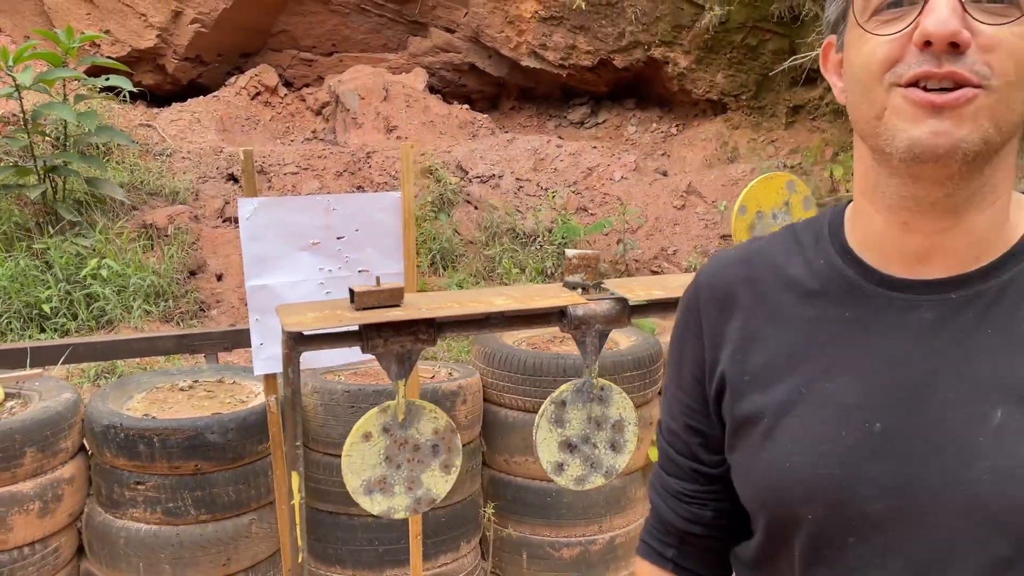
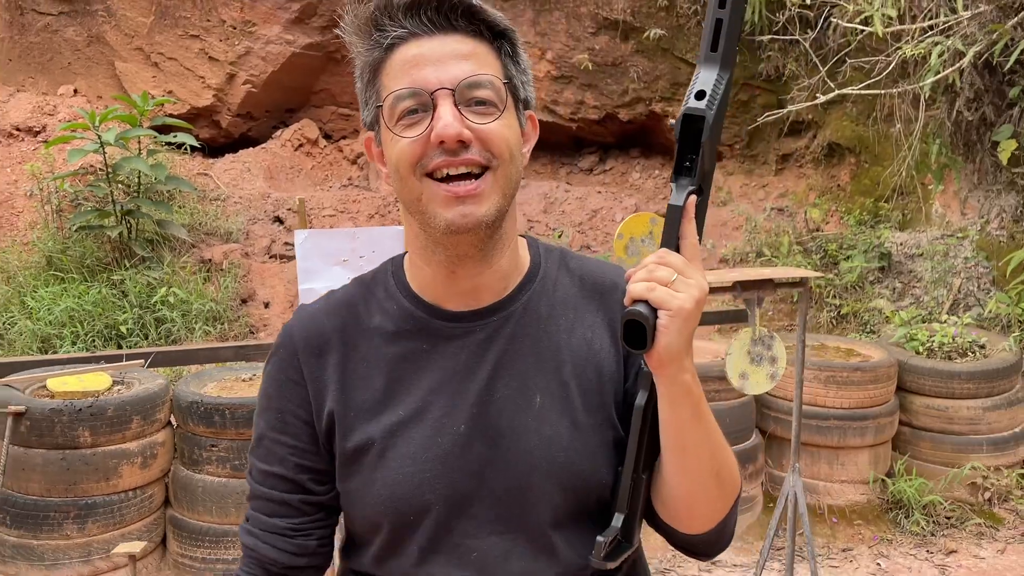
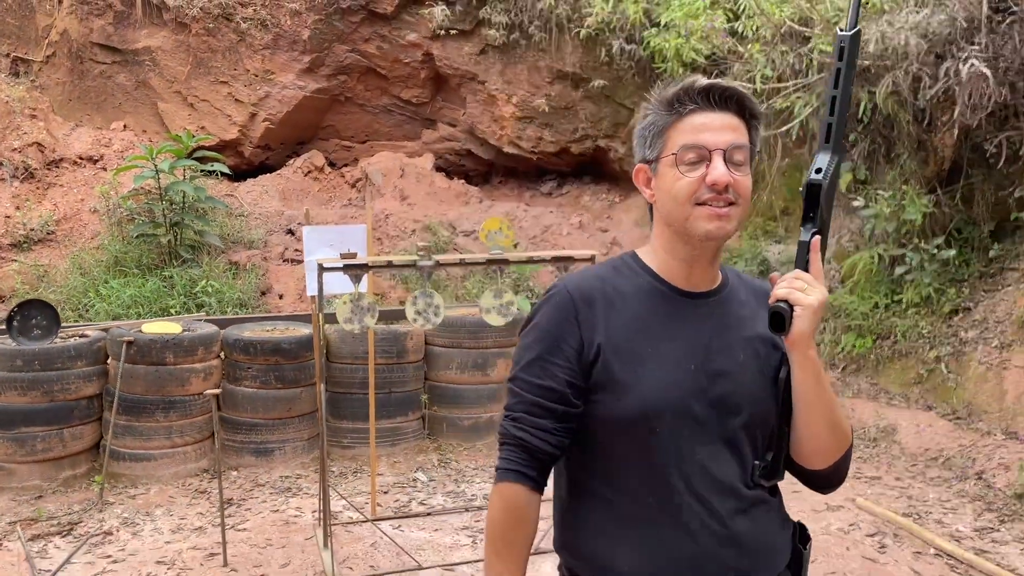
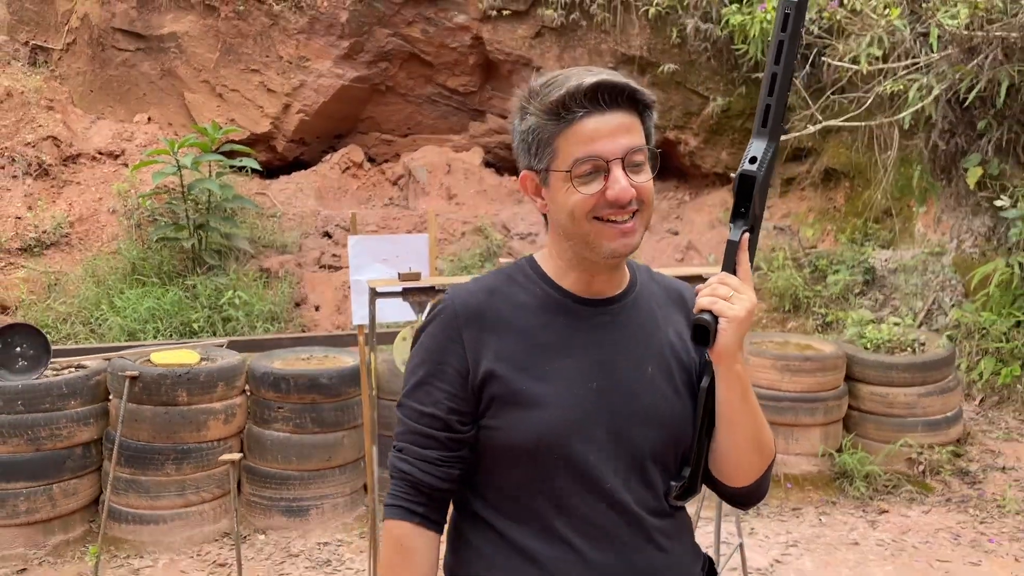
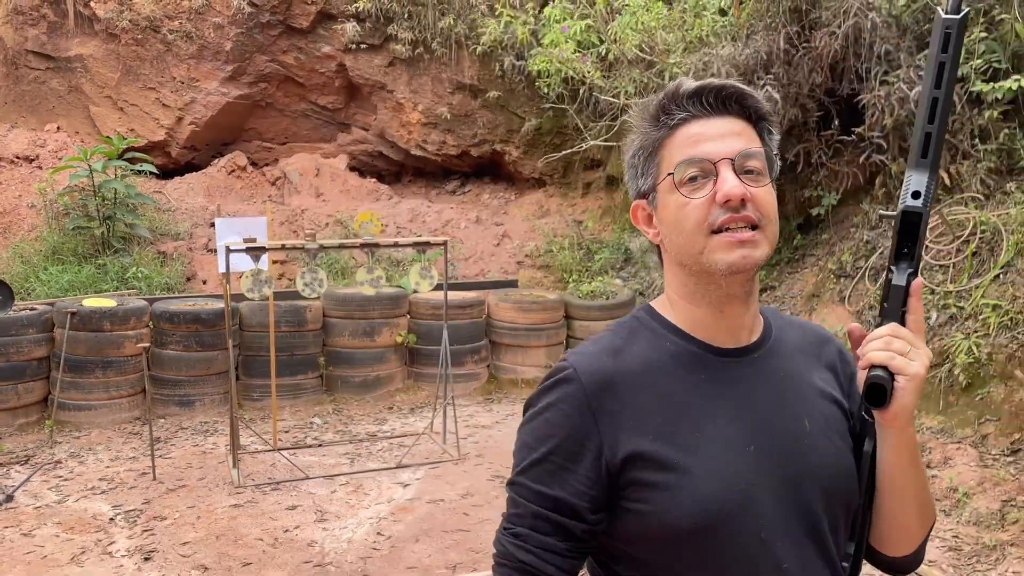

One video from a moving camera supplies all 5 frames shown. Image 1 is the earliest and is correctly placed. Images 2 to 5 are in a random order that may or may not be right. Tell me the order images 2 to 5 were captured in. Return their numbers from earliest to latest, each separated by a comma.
2, 4, 3, 5
